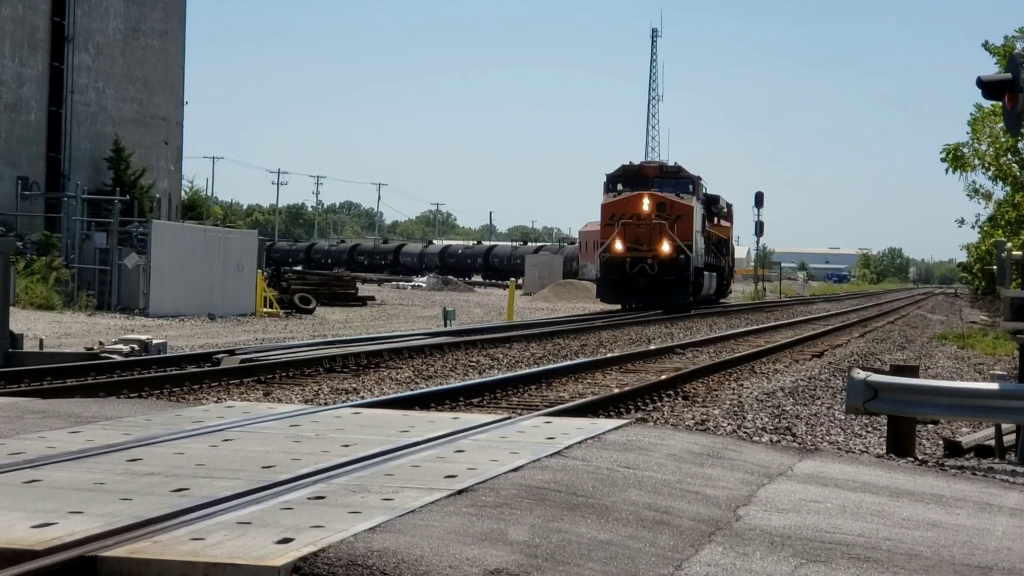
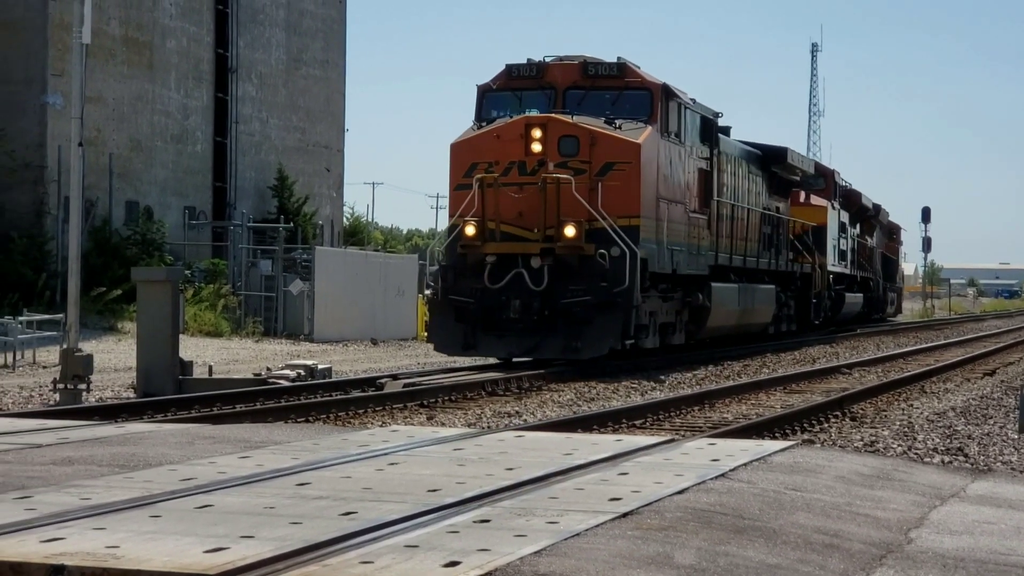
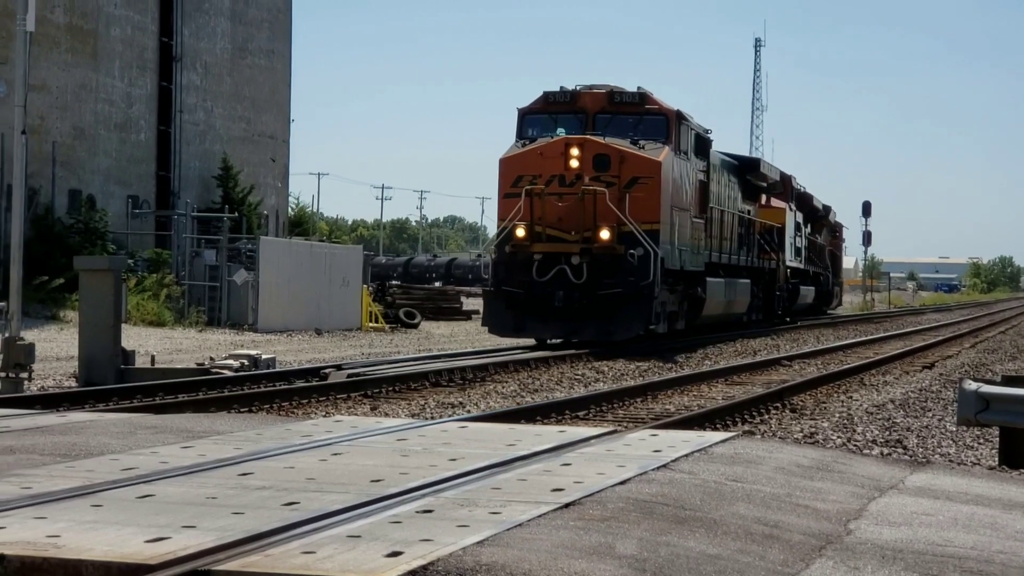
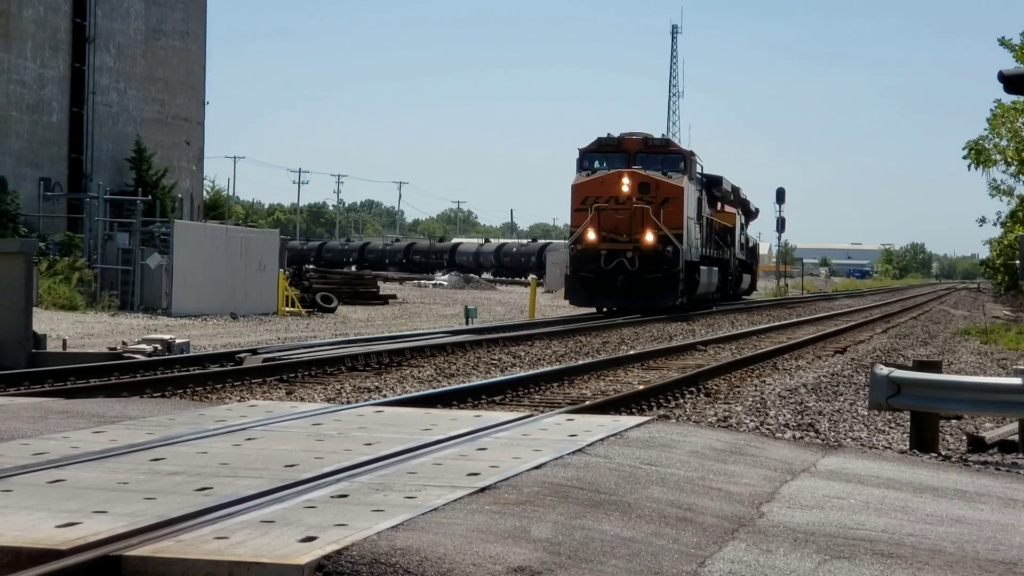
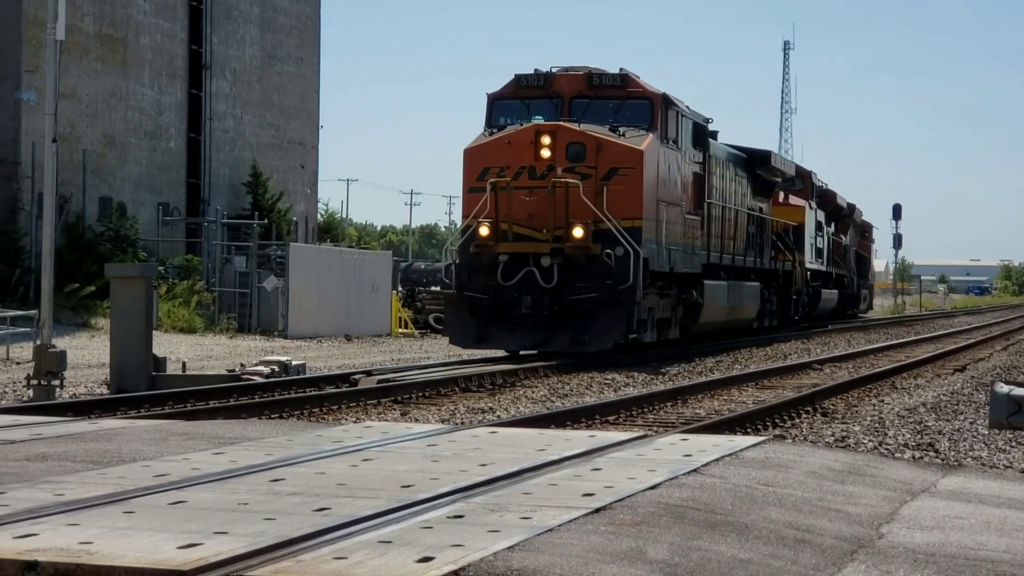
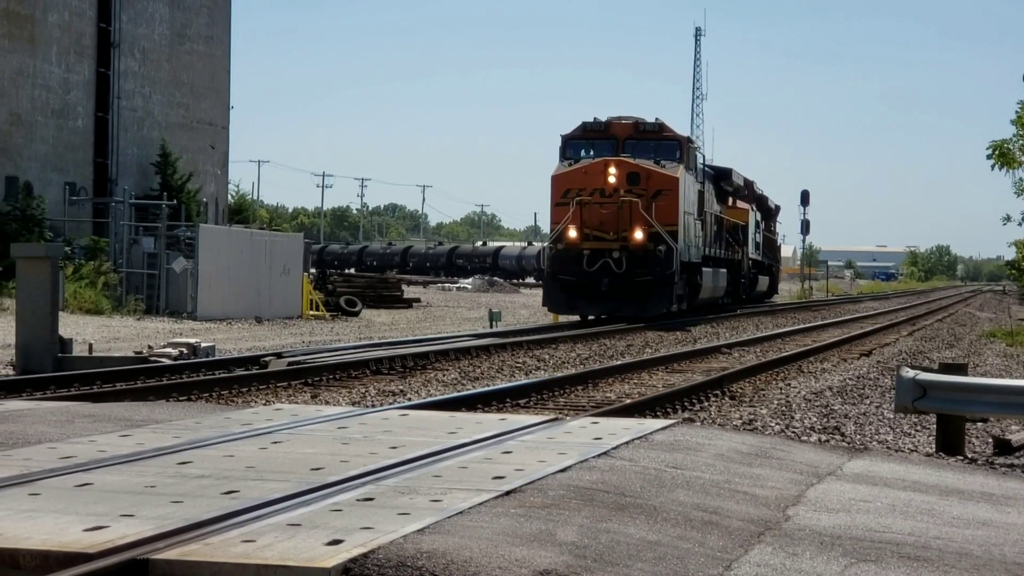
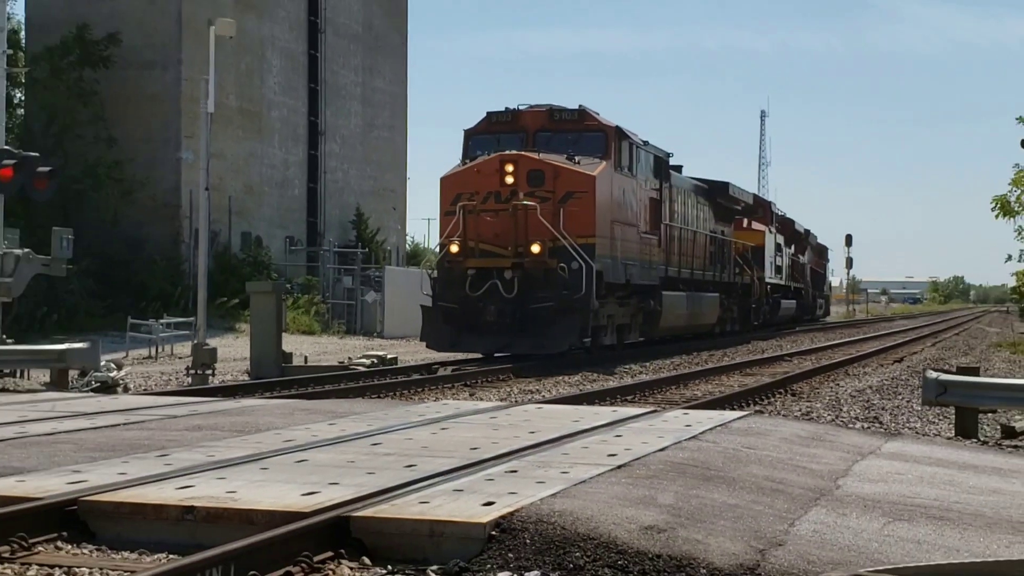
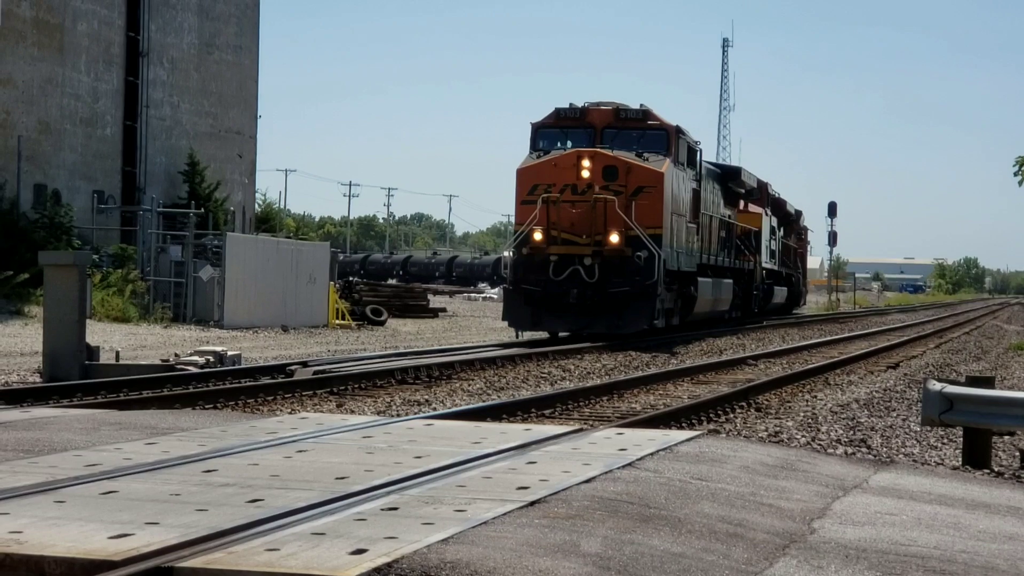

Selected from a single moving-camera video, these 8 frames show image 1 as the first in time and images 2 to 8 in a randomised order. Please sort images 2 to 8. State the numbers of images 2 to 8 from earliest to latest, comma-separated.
4, 6, 8, 3, 5, 2, 7
